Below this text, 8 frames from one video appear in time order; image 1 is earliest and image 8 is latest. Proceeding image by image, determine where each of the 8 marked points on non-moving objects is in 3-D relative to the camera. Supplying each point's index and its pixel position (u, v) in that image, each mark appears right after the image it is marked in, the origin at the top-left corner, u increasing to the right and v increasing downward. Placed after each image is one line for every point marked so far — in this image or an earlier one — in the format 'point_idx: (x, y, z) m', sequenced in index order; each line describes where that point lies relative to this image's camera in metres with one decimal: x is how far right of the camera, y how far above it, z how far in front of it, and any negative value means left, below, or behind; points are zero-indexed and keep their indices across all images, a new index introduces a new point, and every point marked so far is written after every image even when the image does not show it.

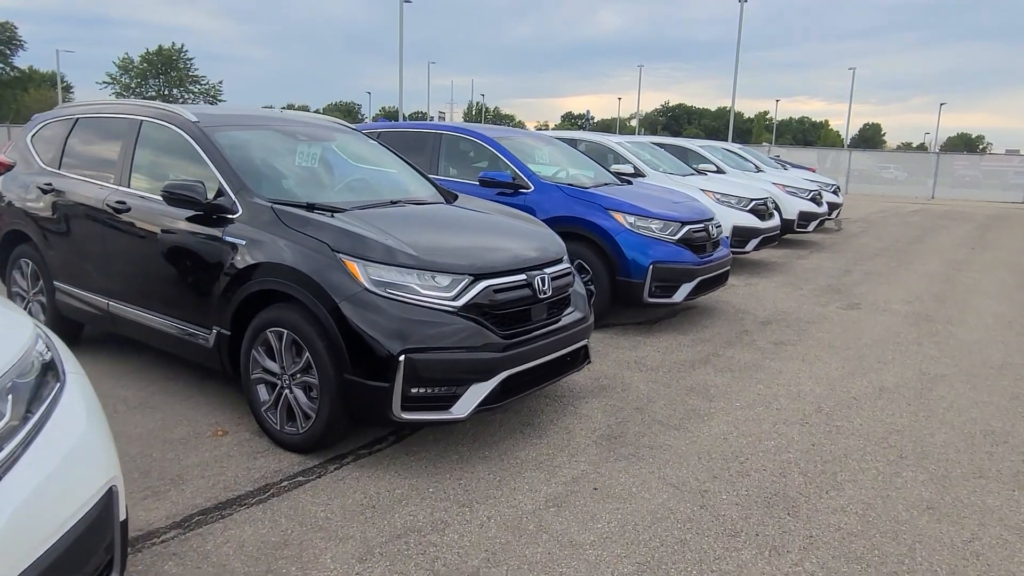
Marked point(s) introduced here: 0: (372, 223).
0: (-0.7, +0.3, +3.9) m
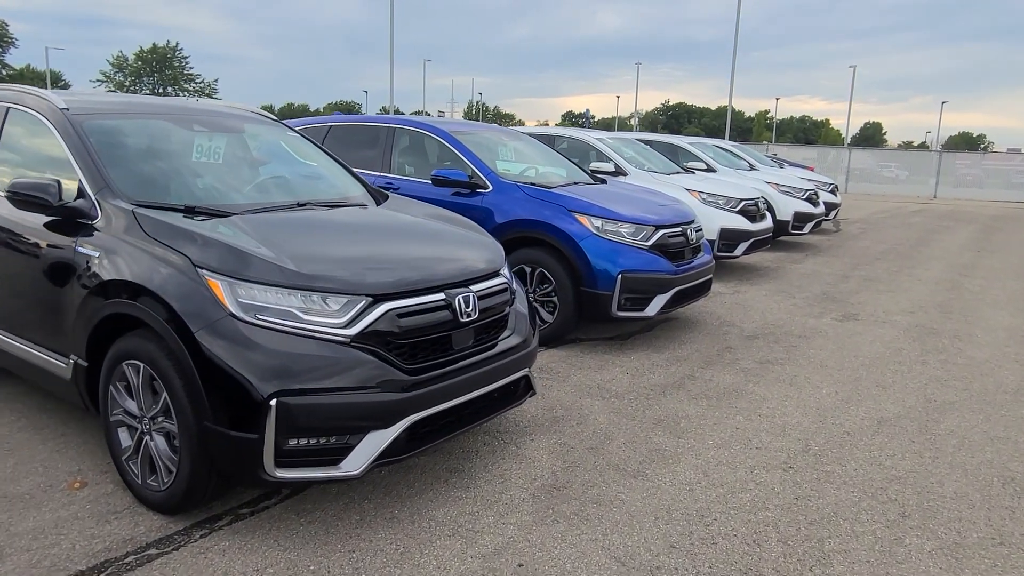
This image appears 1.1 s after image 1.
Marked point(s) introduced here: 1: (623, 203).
0: (-1.0, +0.3, +3.2) m
1: (+0.9, +0.7, +6.1) m
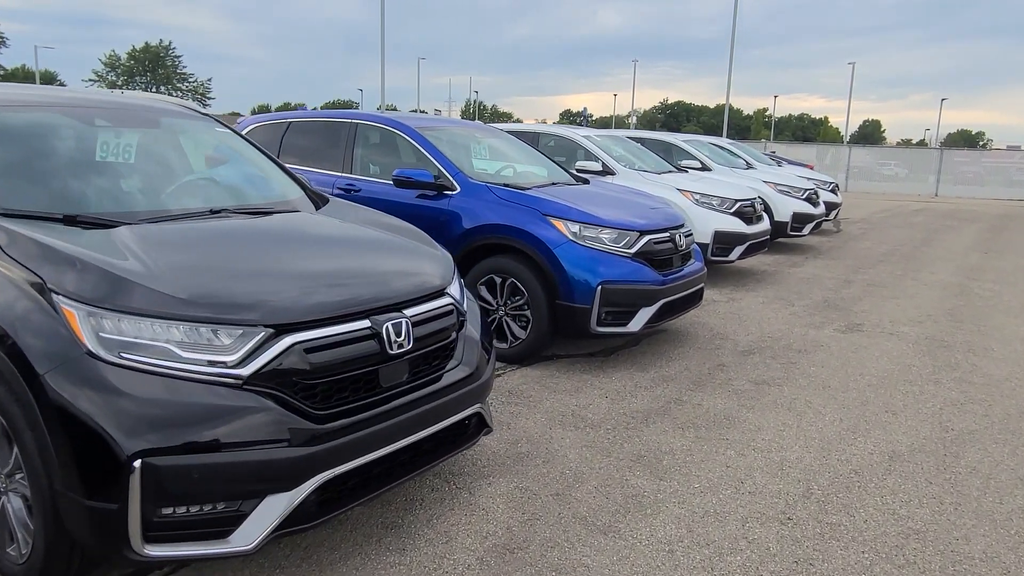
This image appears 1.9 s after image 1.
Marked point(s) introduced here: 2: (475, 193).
0: (-1.2, +0.2, +2.7) m
1: (+0.7, +0.6, +5.6) m
2: (-0.3, +0.7, +5.2) m
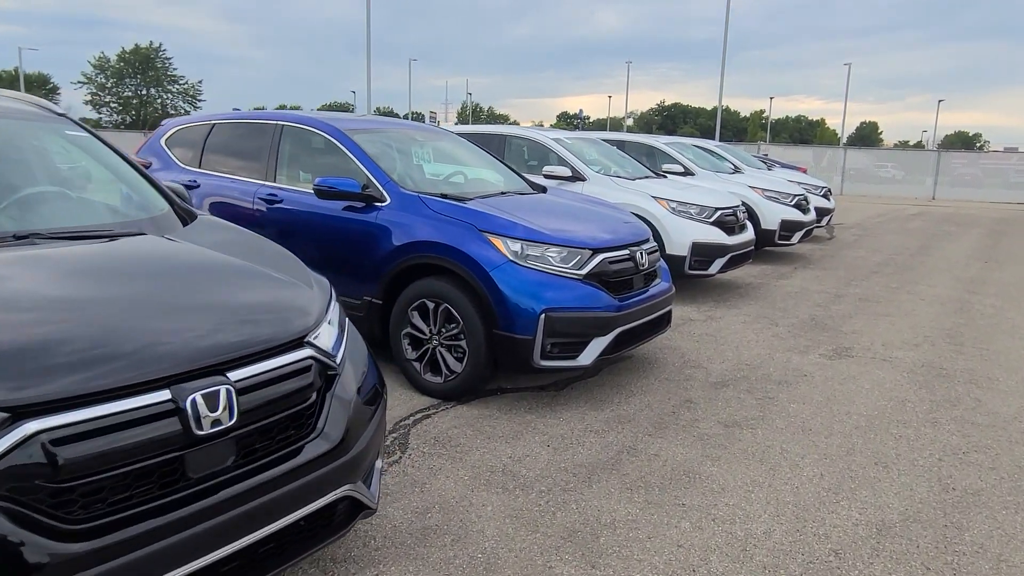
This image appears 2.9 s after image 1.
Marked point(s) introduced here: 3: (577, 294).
0: (-1.6, 0.0, +2.0) m
1: (+0.3, +0.5, +5.0) m
2: (-0.6, +0.5, +4.5) m
3: (+0.4, 0.0, +4.1) m
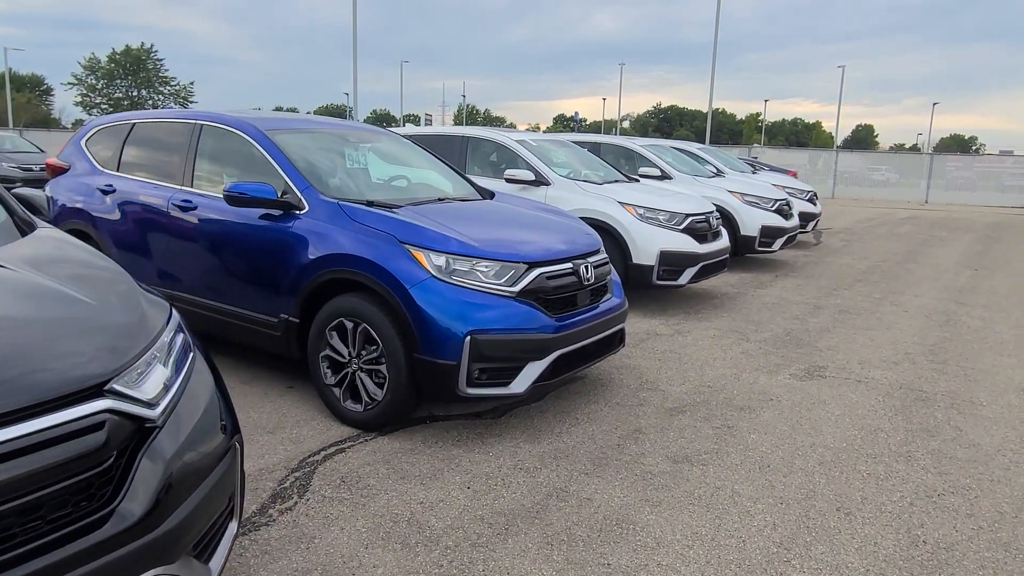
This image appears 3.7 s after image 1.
0: (-2.0, -0.1, +1.6) m
1: (0.0, +0.4, +4.5) m
2: (-1.0, +0.4, +4.1) m
3: (0.0, -0.1, +3.7) m
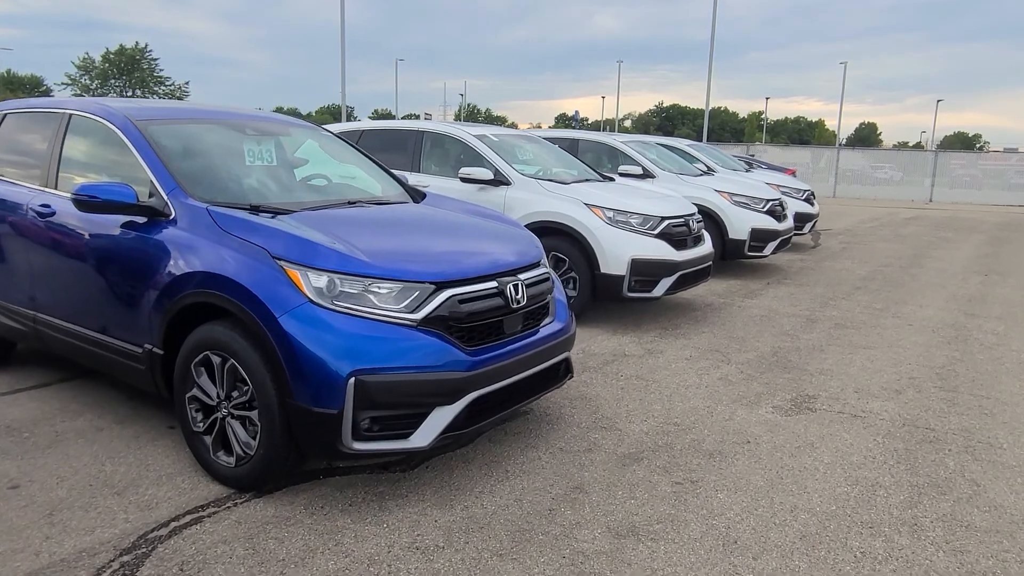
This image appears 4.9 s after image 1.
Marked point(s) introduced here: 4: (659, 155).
0: (-2.4, -0.2, +0.8) m
1: (-0.4, +0.3, +3.8) m
2: (-1.4, +0.3, +3.3) m
3: (-0.4, -0.2, +2.9) m
4: (+2.0, +1.8, +10.2) m
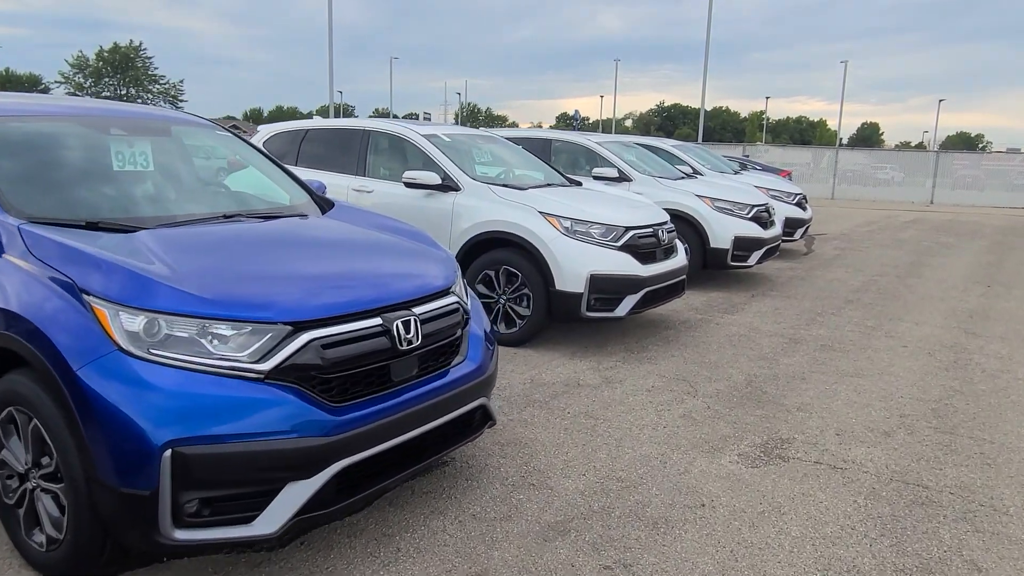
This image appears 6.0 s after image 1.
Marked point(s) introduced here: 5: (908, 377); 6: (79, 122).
0: (-2.8, -0.3, +0.2) m
1: (-0.8, +0.1, +3.1) m
2: (-1.8, +0.2, +2.7) m
3: (-0.8, -0.4, +2.3) m
4: (+1.7, +1.7, +9.6) m
5: (+2.7, -0.6, +5.1) m
6: (-2.1, +0.8, +3.6) m
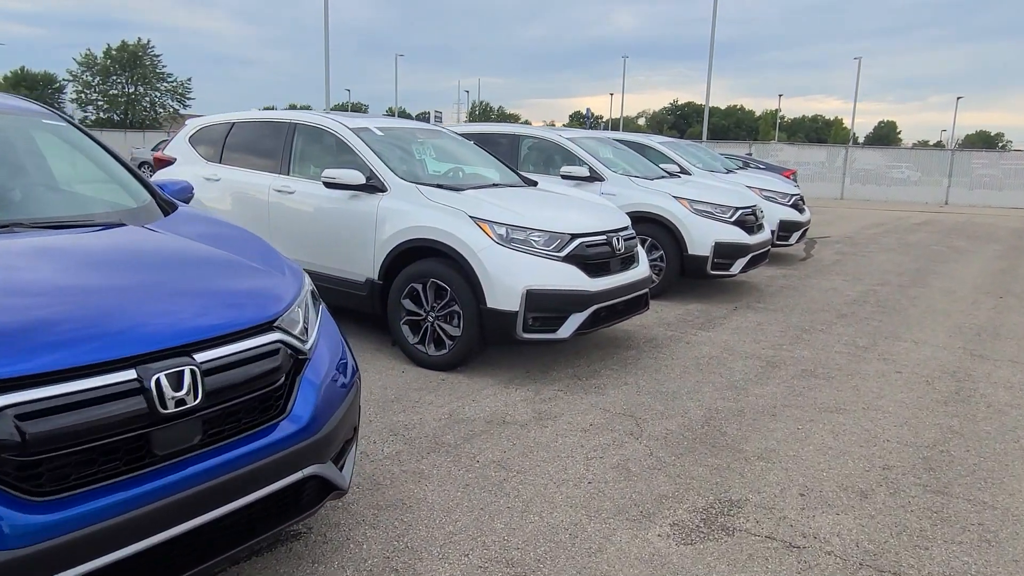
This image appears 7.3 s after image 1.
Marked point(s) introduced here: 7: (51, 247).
0: (-3.3, -0.4, -0.5) m
1: (-1.3, 0.0, +2.4) m
2: (-2.3, +0.1, +2.0) m
3: (-1.3, -0.5, +1.6) m
4: (+1.3, +1.6, +8.8) m
5: (+2.2, -0.7, +4.3) m
6: (-2.6, +0.7, +2.9) m
7: (-1.6, +0.1, +2.5) m
